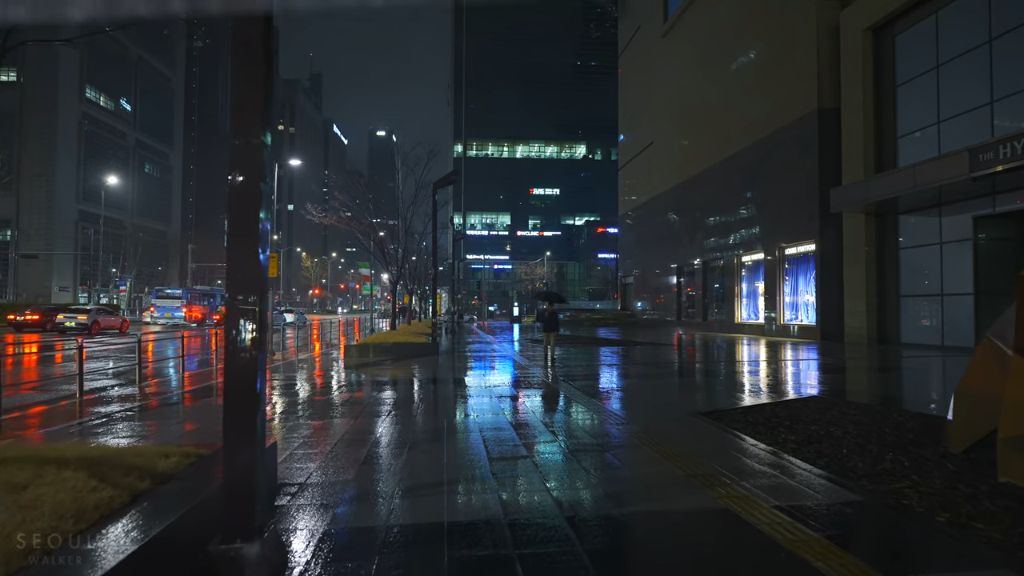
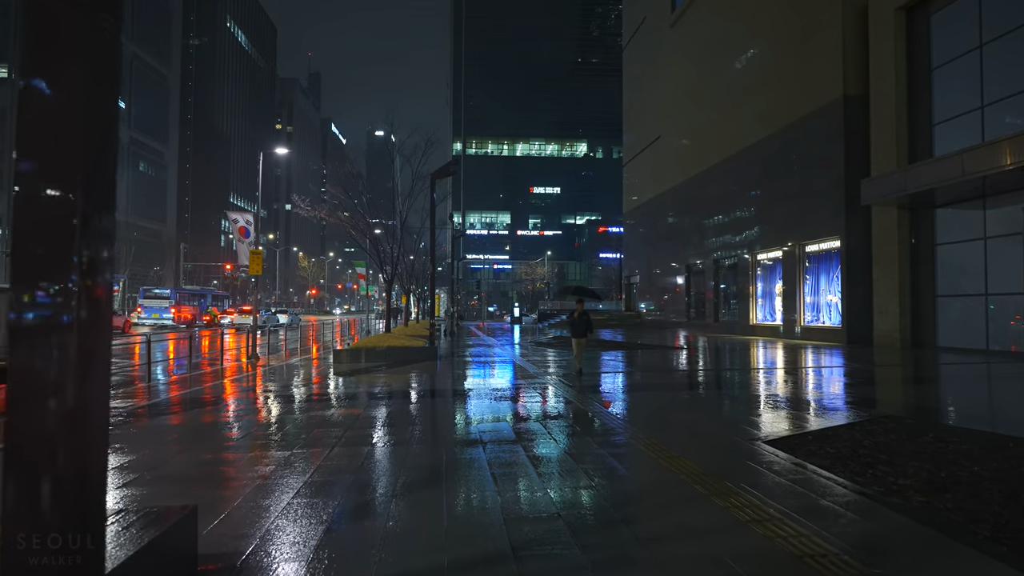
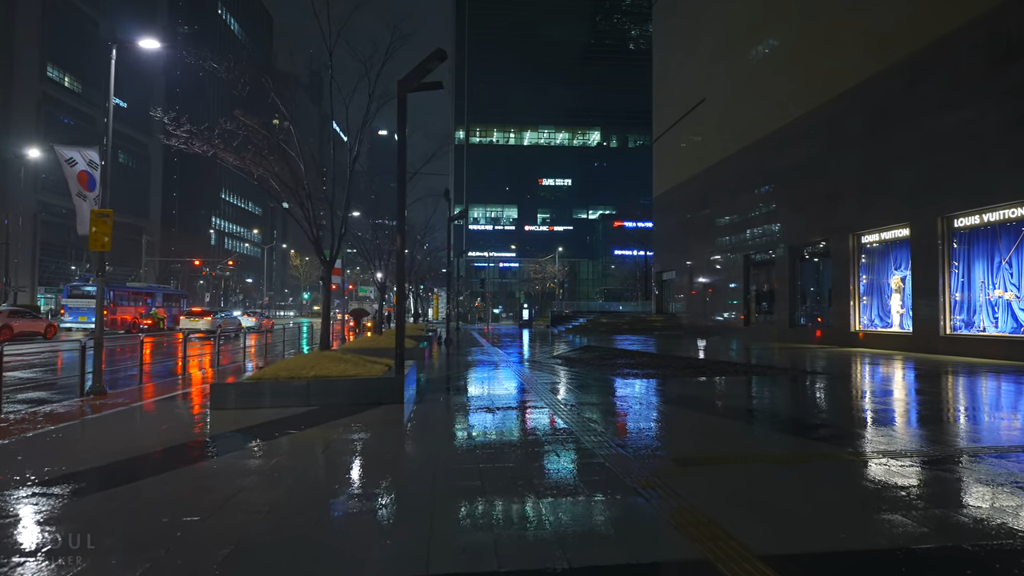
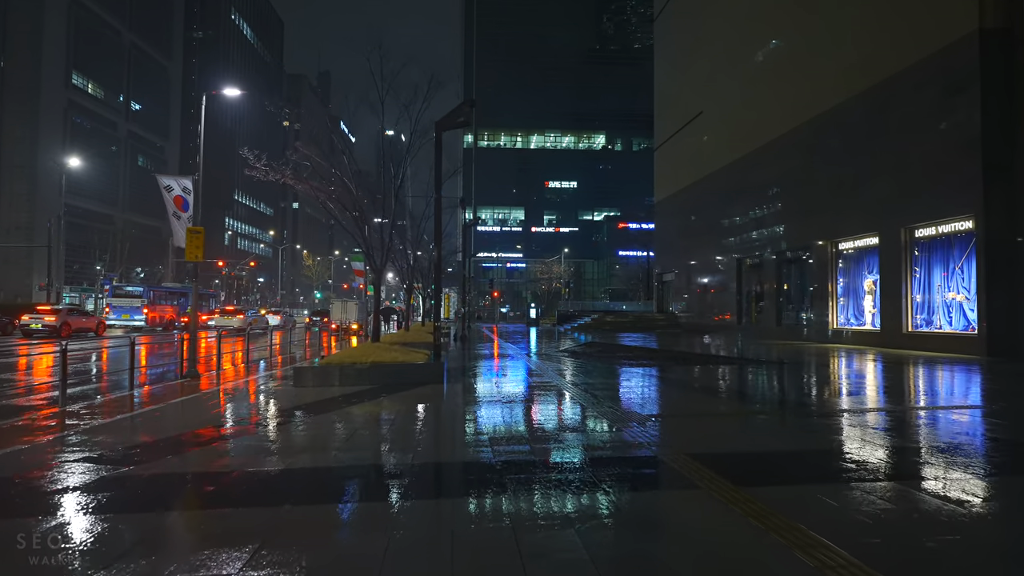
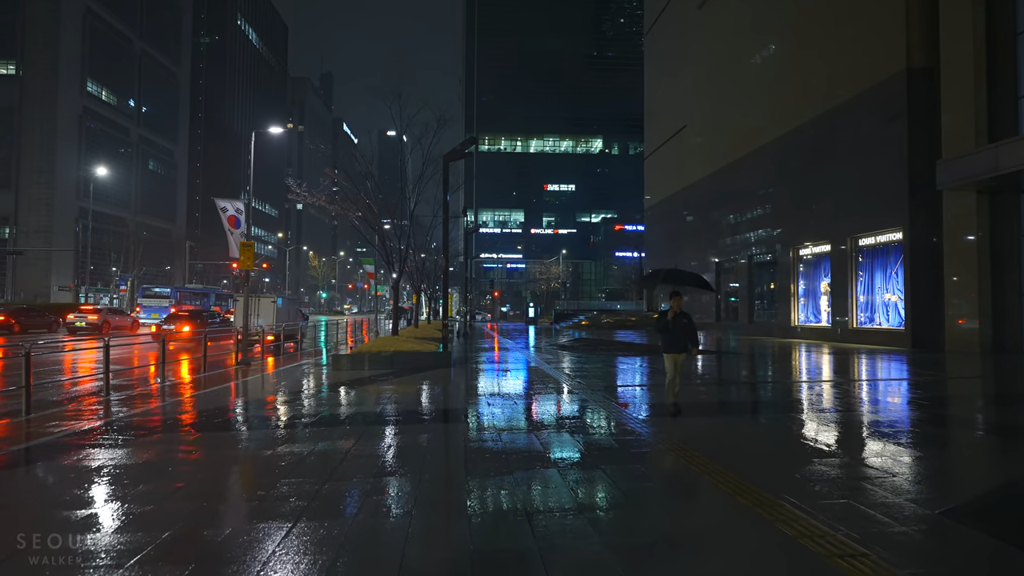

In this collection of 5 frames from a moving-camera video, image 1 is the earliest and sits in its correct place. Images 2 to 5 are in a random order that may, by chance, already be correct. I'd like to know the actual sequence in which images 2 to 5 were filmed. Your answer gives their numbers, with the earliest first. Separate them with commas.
2, 5, 4, 3
